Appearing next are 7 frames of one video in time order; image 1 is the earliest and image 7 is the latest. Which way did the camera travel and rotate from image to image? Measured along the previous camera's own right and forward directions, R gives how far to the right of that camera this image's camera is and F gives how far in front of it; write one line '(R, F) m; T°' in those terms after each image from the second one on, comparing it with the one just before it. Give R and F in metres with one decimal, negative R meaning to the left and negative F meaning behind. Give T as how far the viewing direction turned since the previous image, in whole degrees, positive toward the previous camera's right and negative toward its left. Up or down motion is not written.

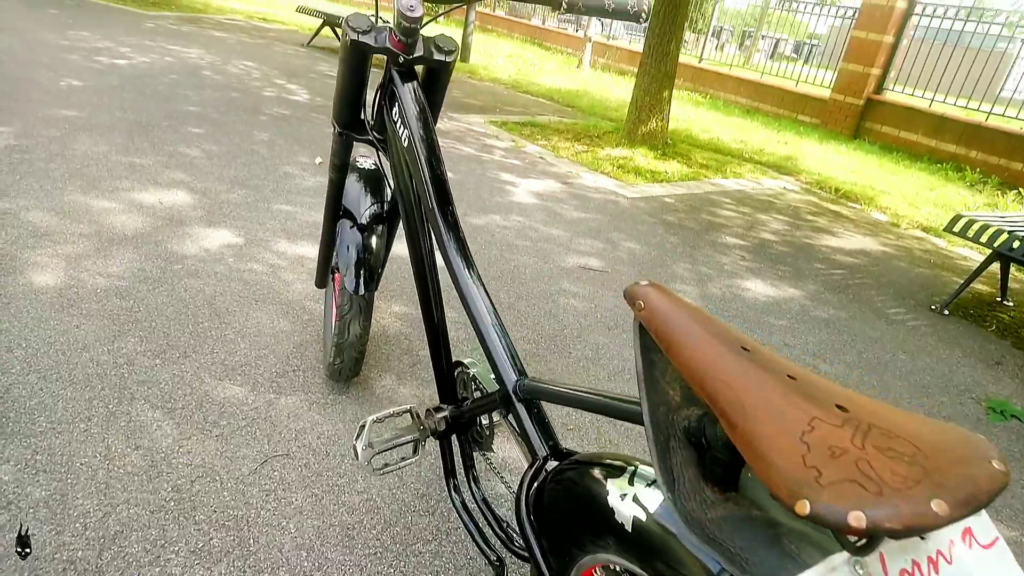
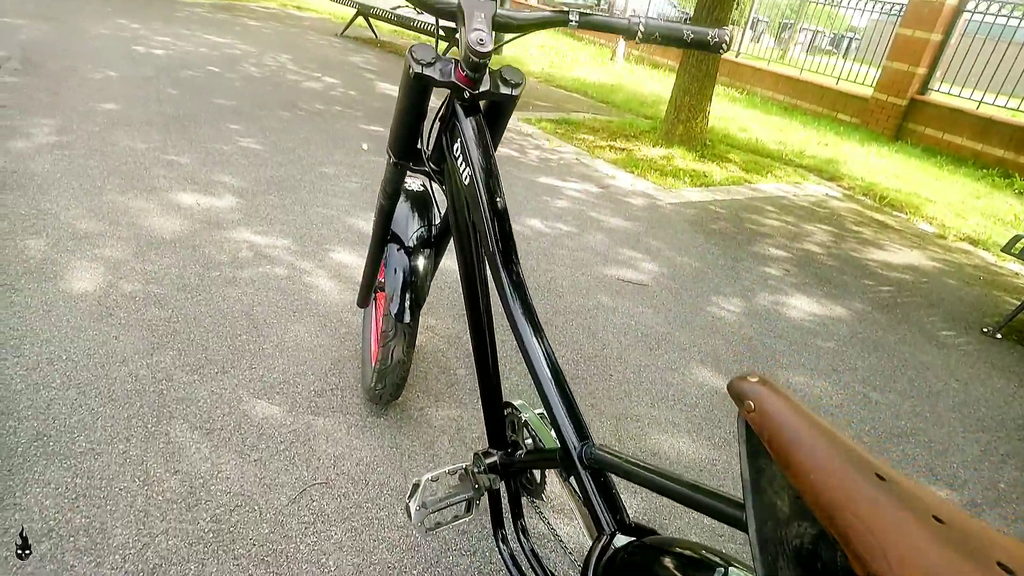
(-0.1, +0.1) m; -2°
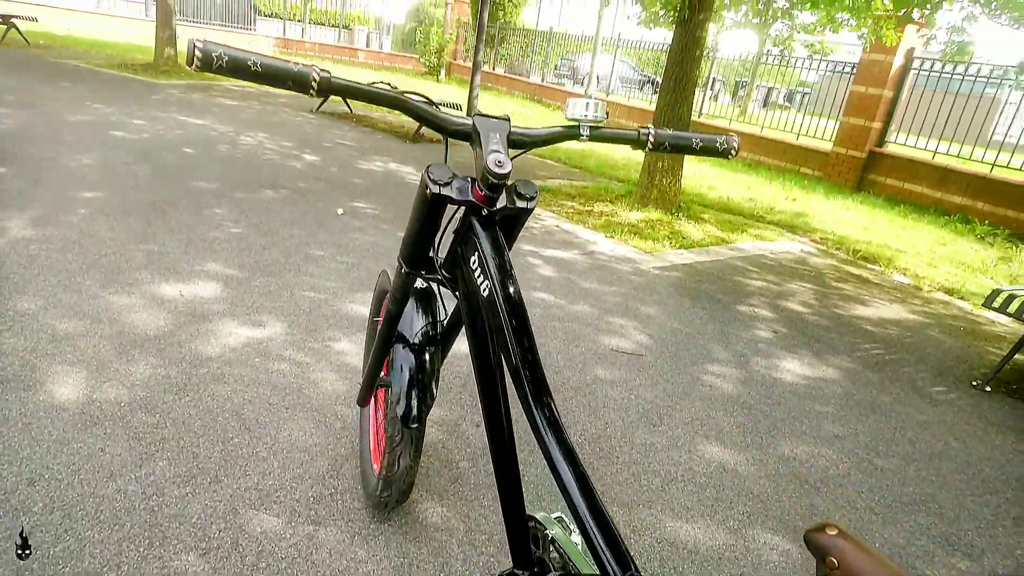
(-0.1, 0.0) m; +2°
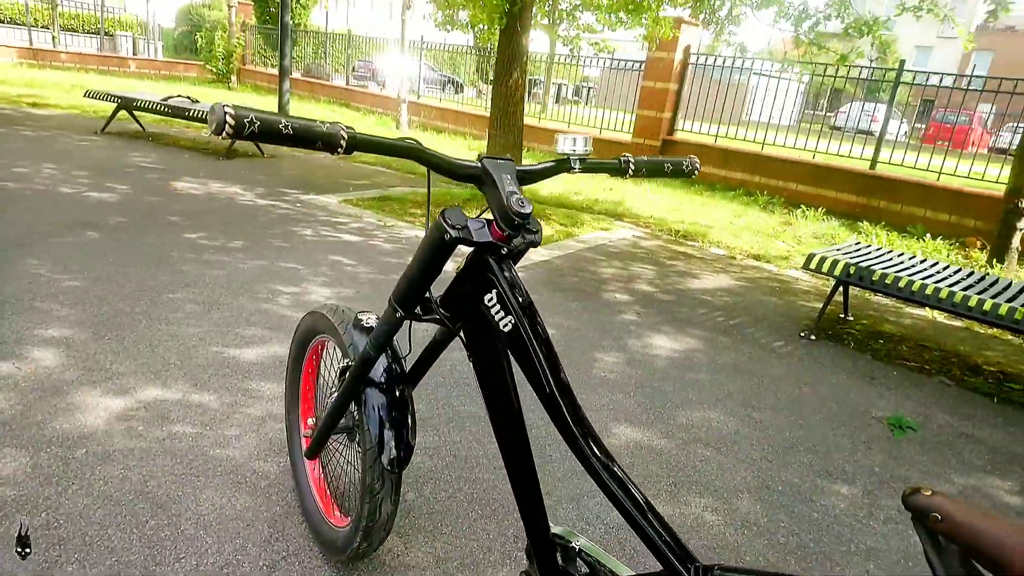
(-0.4, 0.0) m; +16°
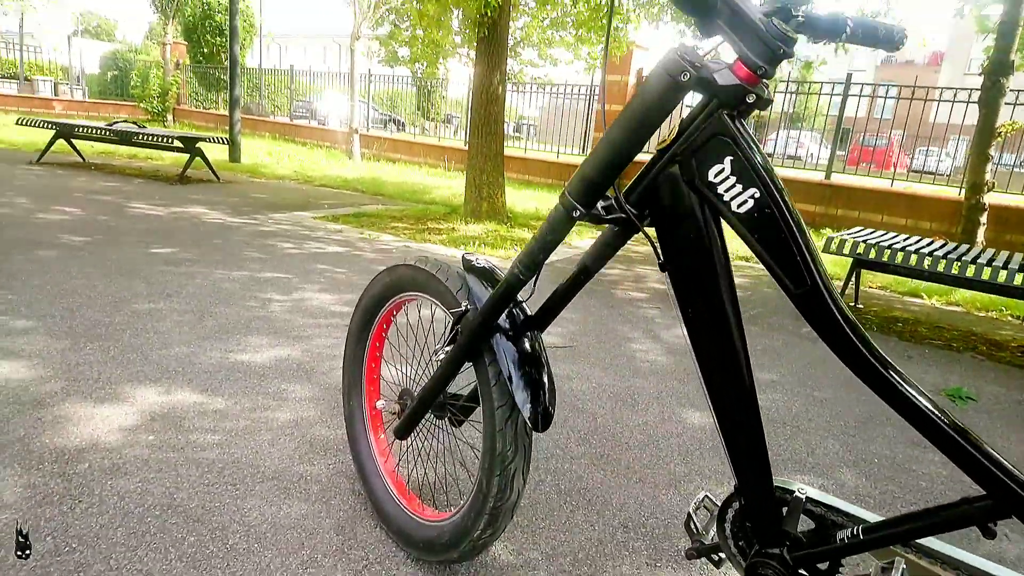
(-0.5, +0.3) m; +5°
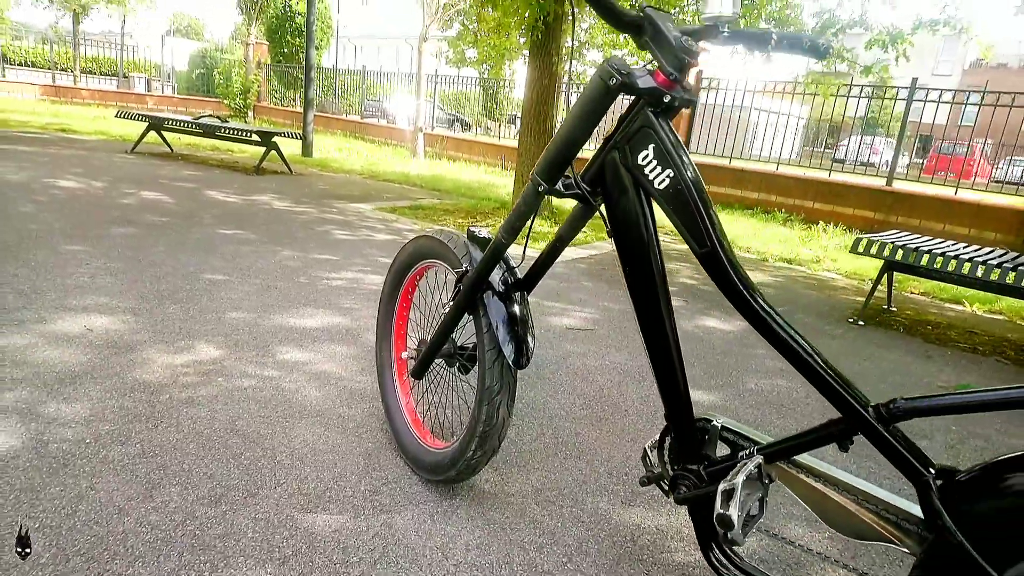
(+0.2, -0.3) m; -5°
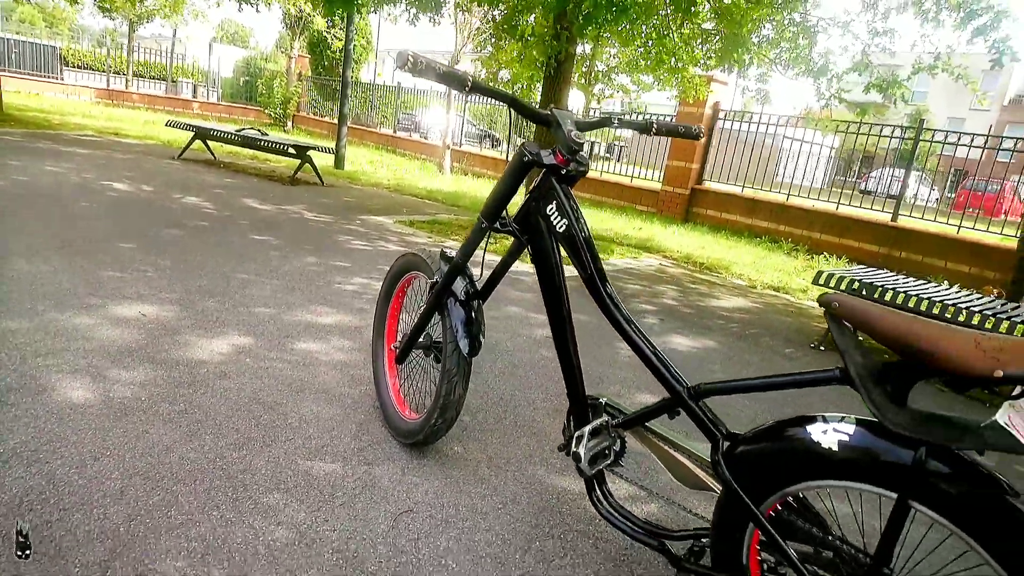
(+0.3, -0.6) m; -2°
